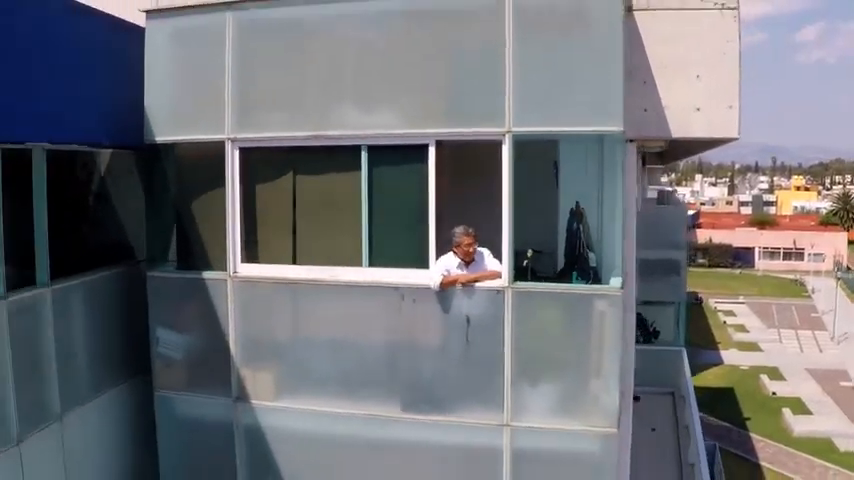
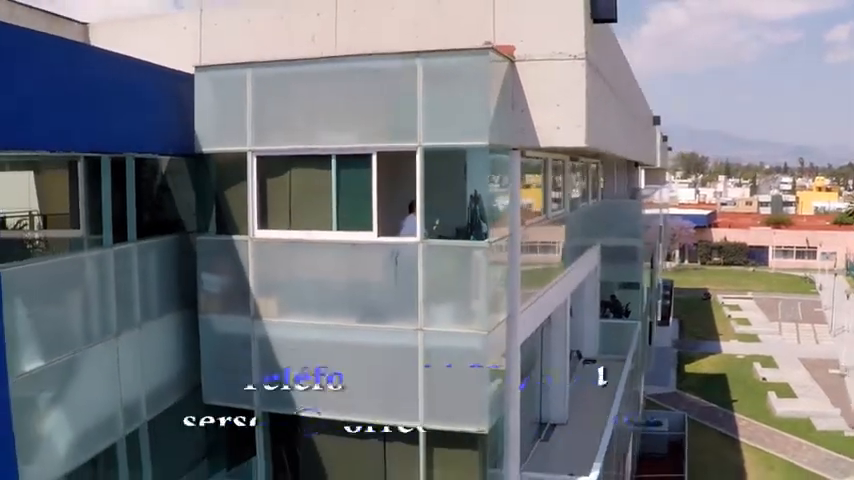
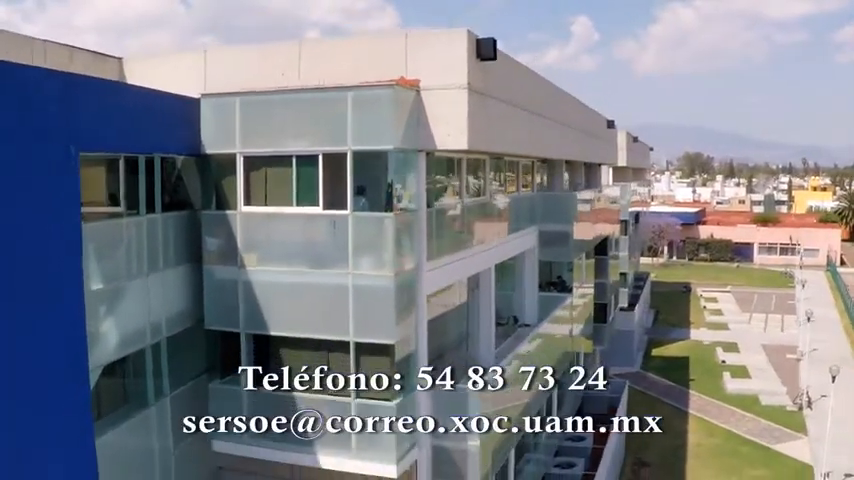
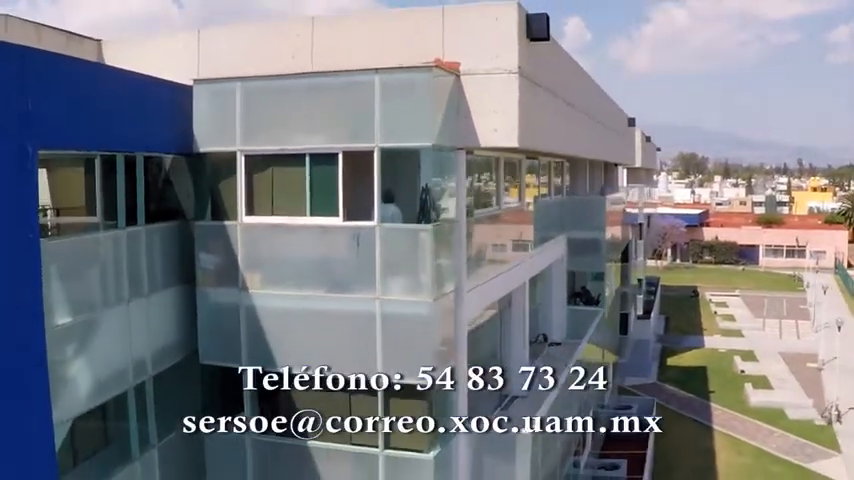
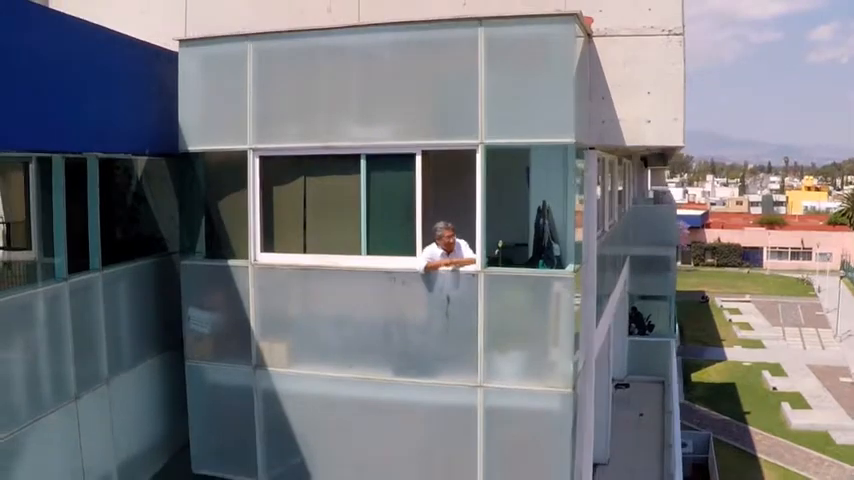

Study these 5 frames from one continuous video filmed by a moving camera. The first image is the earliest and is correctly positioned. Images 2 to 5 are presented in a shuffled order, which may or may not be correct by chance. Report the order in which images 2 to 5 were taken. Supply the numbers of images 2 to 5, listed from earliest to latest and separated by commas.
5, 2, 4, 3
